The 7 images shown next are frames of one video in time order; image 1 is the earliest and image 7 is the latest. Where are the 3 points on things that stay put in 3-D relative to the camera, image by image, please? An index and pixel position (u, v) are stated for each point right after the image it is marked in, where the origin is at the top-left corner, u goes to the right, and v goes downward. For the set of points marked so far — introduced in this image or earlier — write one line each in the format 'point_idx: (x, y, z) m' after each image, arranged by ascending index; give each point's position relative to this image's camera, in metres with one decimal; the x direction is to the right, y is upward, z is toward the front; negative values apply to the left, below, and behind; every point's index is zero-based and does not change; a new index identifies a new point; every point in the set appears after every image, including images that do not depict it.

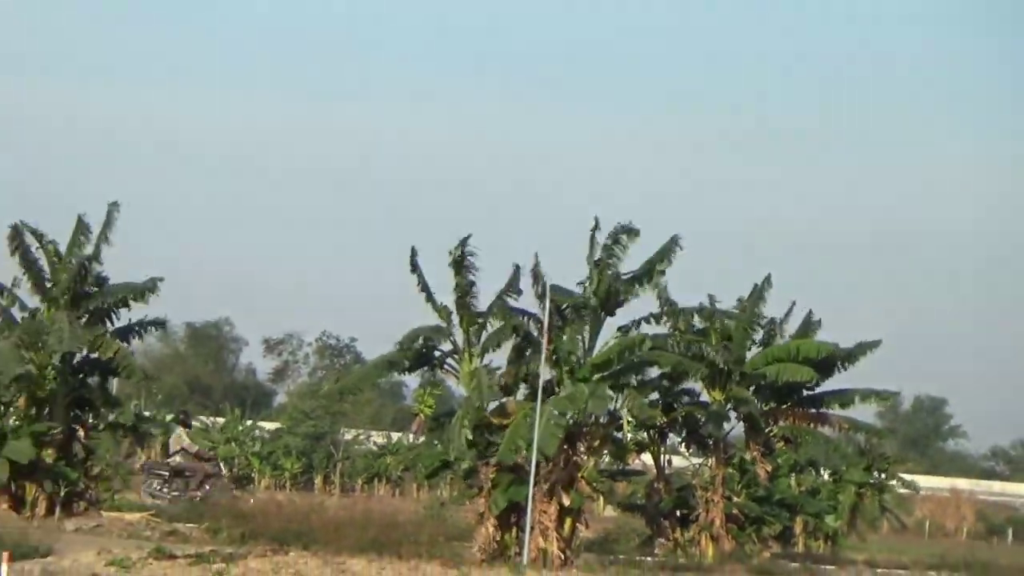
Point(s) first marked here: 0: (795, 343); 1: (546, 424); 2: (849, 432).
0: (+2.1, -0.4, +19.4) m
1: (+0.3, -1.0, +19.2) m
2: (+2.5, -1.1, +19.4) m
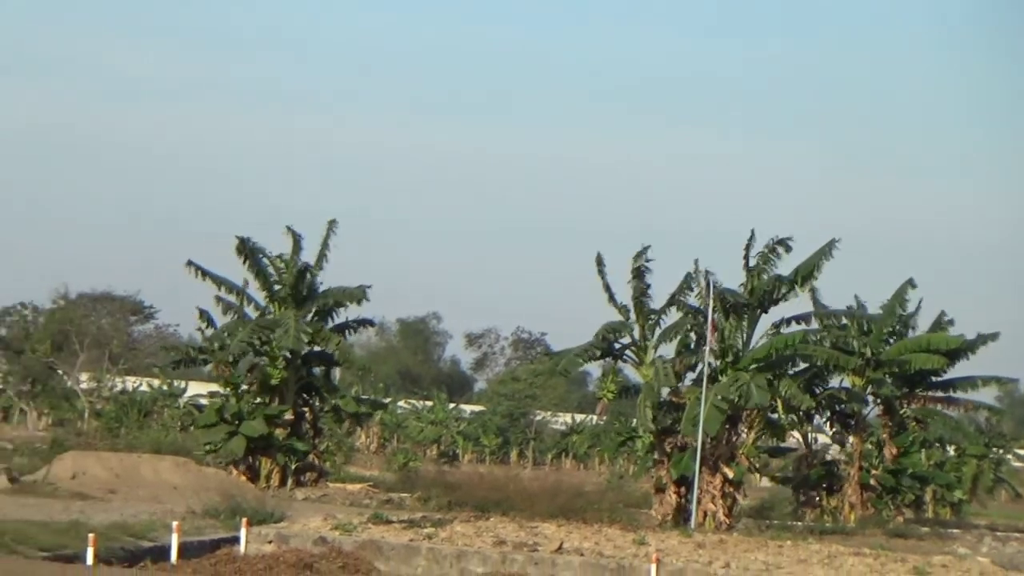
0: (+3.6, -0.4, +22.5) m
1: (+1.7, -1.0, +22.5) m
2: (+4.0, -1.1, +22.5) m
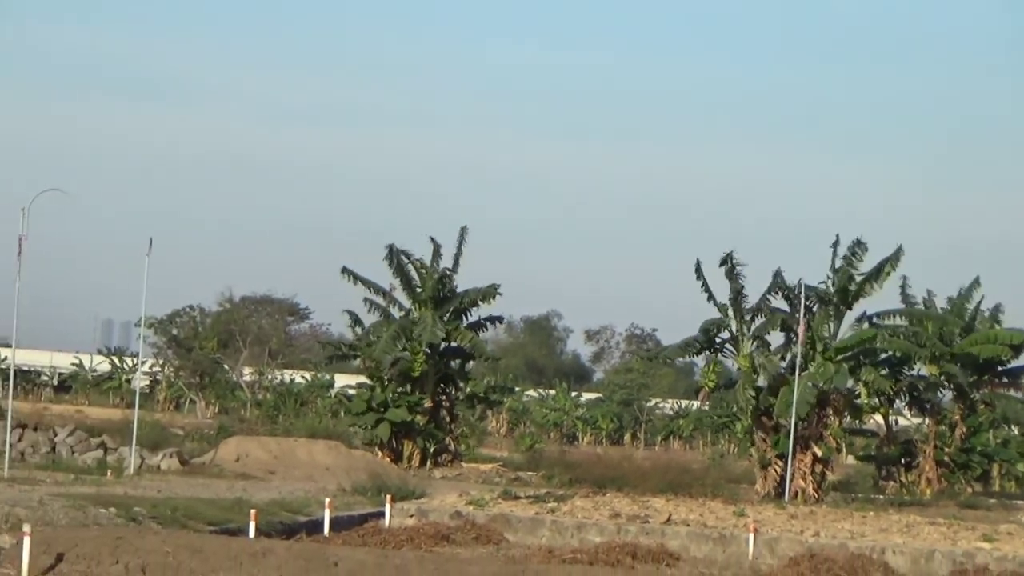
0: (+4.8, -0.4, +25.5) m
1: (+2.9, -1.0, +25.5) m
2: (+5.2, -1.1, +25.4) m
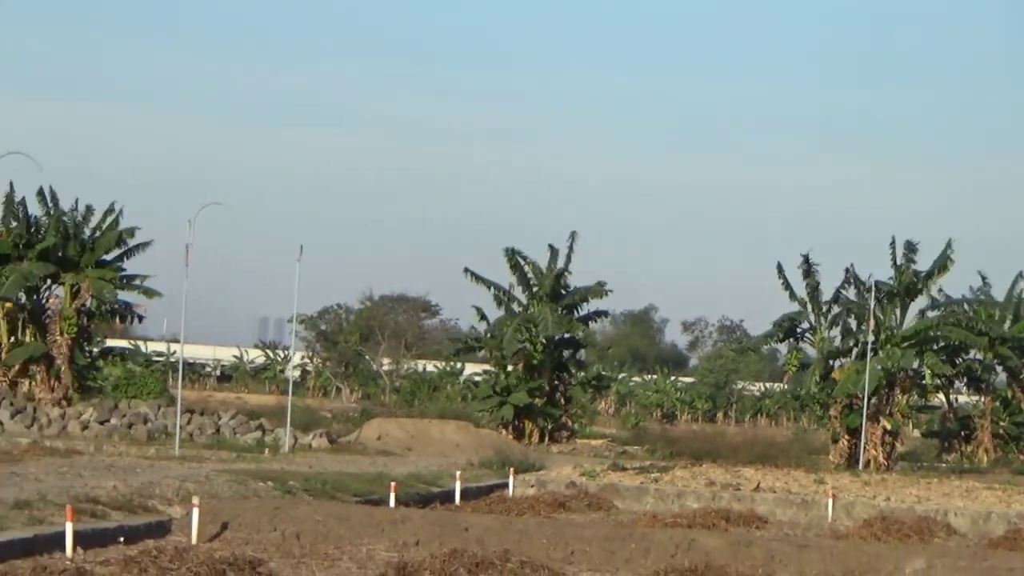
0: (+5.9, -0.3, +29.1) m
1: (+4.1, -1.0, +29.3) m
2: (+6.3, -1.0, +29.1) m
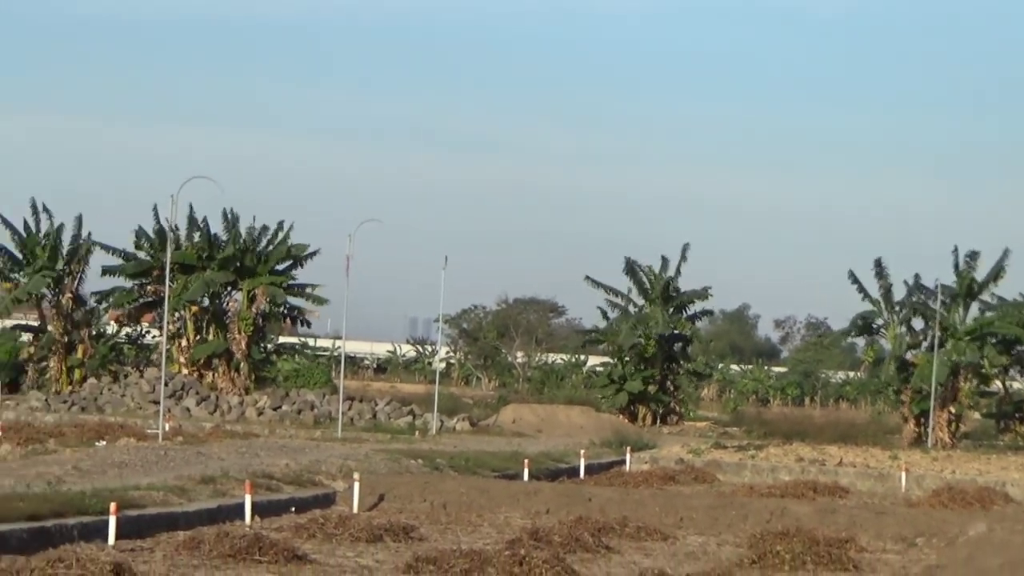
0: (+7.4, -0.4, +33.9) m
1: (+5.6, -1.0, +34.1) m
2: (+7.9, -1.0, +33.8) m
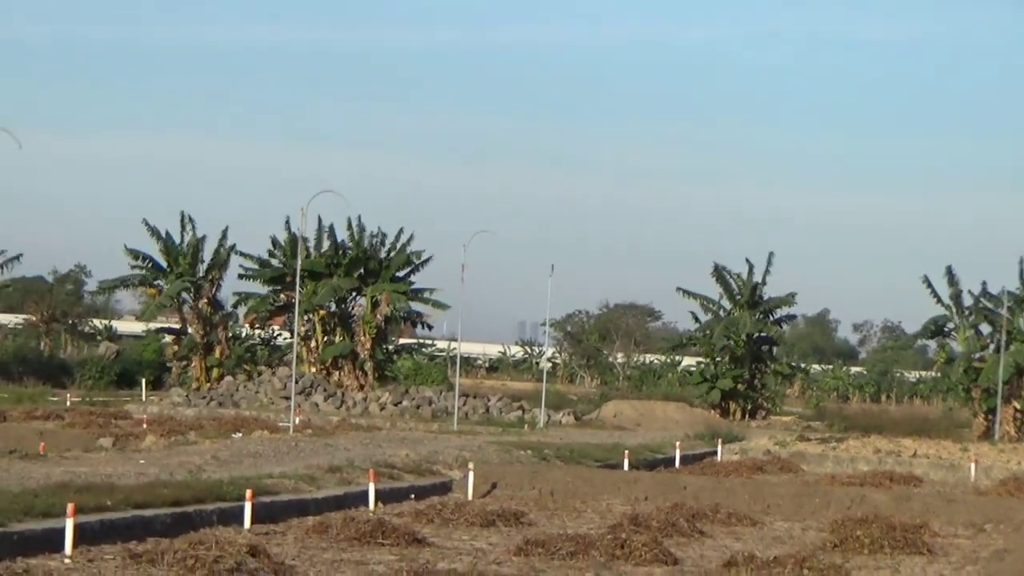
0: (+8.9, -0.5, +36.9) m
1: (+7.0, -1.1, +37.3) m
2: (+9.3, -1.1, +36.8) m
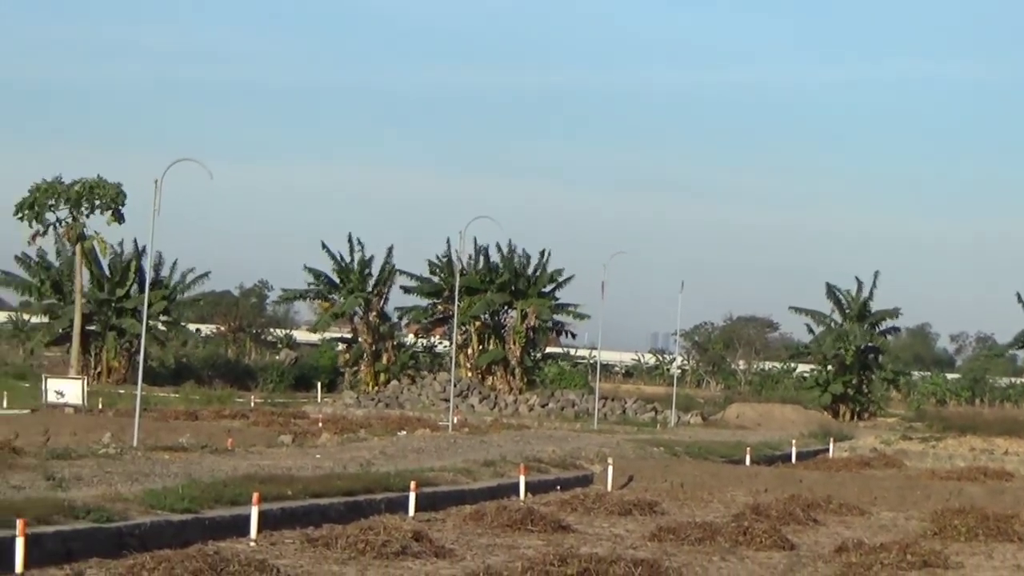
0: (+11.0, -0.7, +41.3) m
1: (+9.2, -1.4, +41.8) m
2: (+11.4, -1.4, +41.2) m
